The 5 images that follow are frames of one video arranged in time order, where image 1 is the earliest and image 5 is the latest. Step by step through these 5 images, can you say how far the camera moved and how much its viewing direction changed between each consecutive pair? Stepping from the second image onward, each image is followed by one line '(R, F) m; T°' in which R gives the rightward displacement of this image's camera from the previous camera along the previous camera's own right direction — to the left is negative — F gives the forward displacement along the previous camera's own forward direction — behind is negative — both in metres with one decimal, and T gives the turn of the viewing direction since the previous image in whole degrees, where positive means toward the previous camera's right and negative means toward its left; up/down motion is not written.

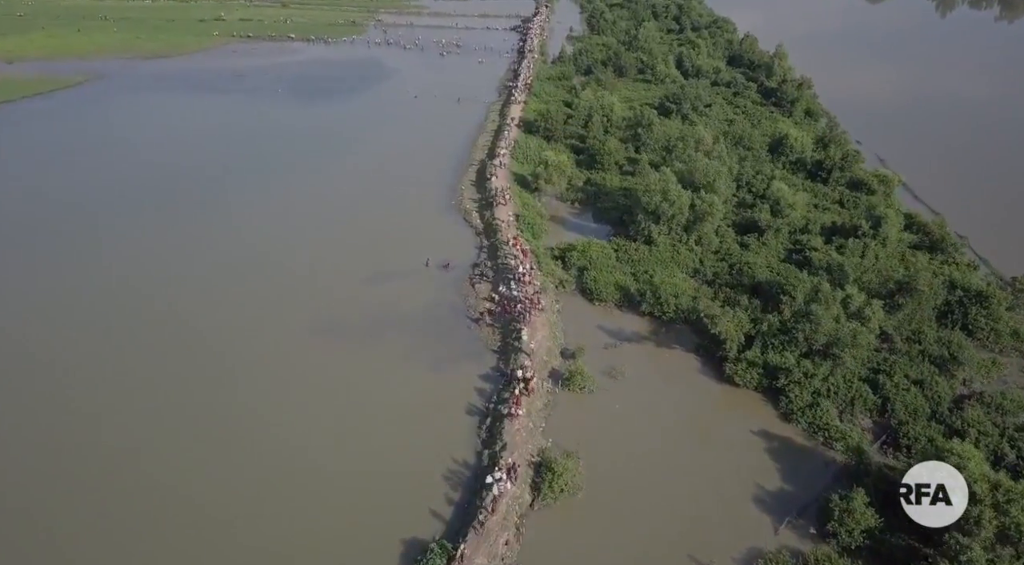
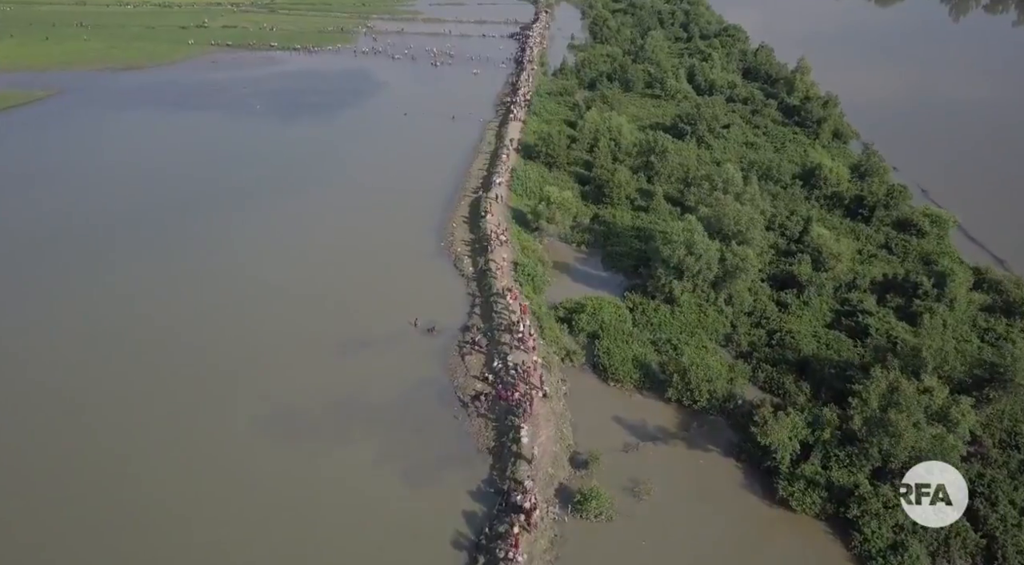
(0.0, +4.6) m; 0°
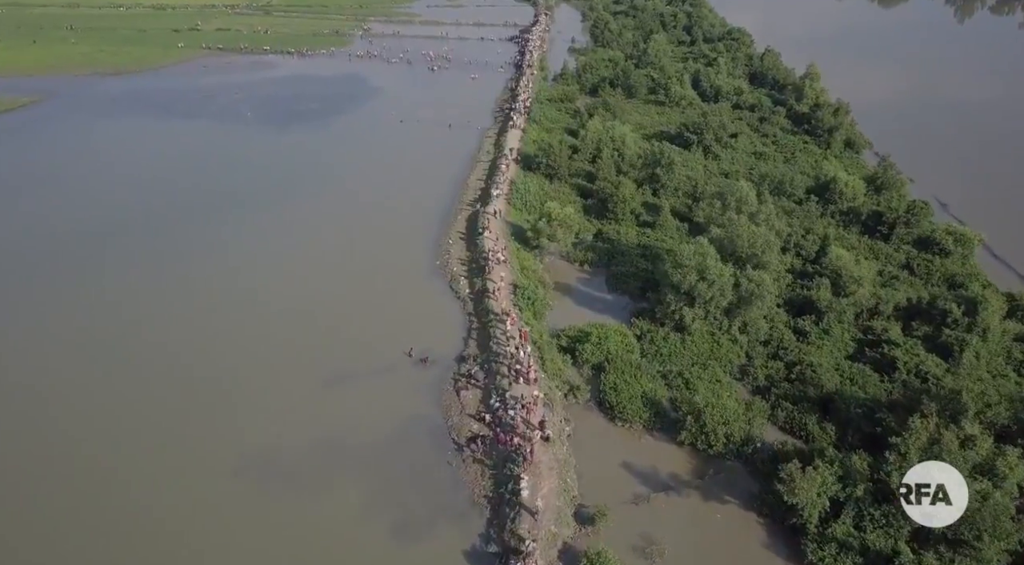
(0.0, +1.7) m; 0°
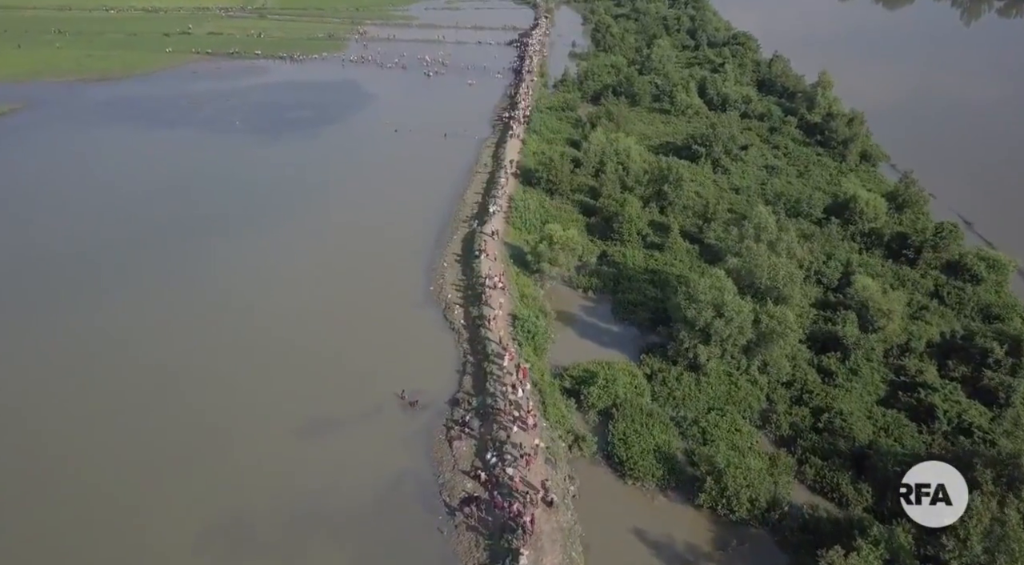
(0.0, +2.1) m; 0°
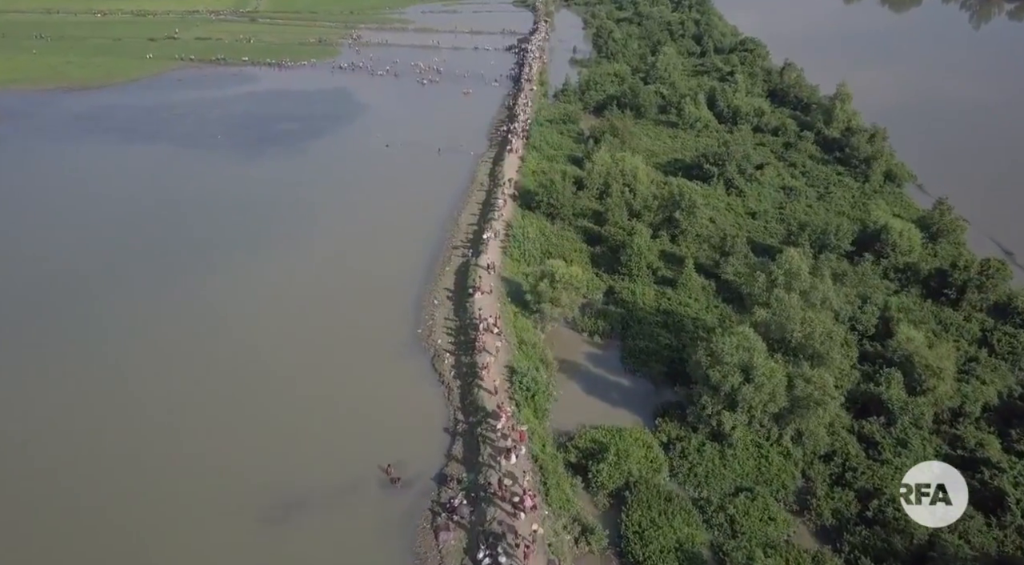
(+0.1, +2.9) m; 0°
